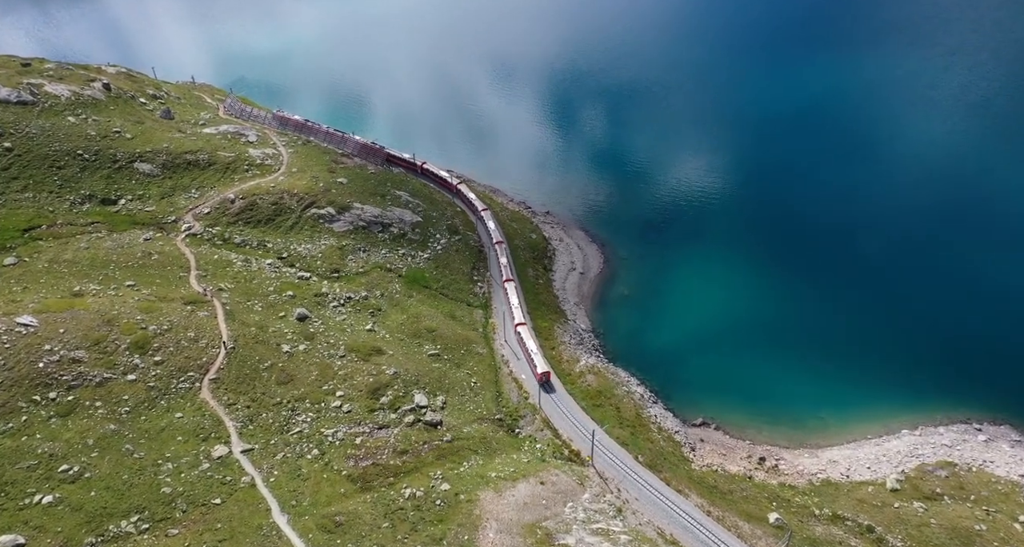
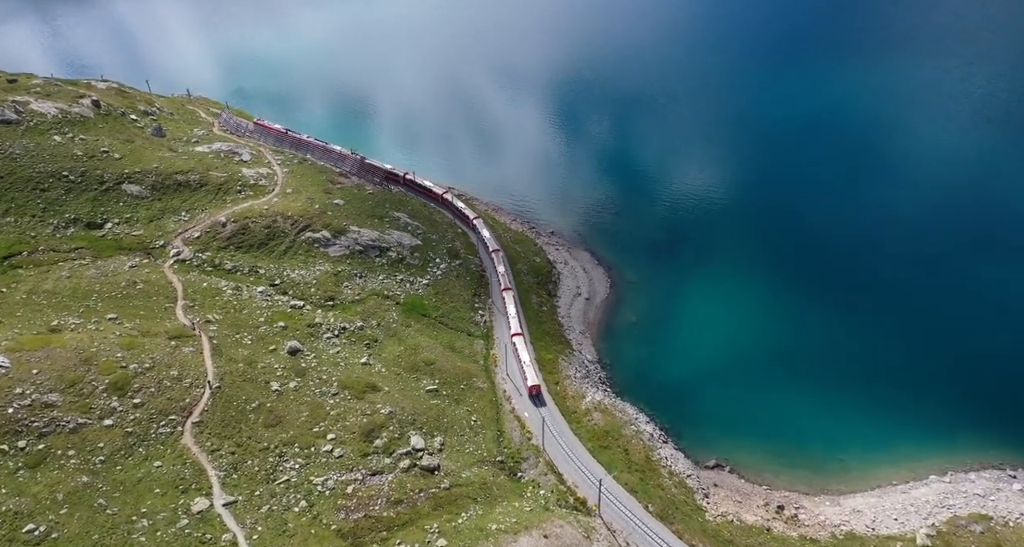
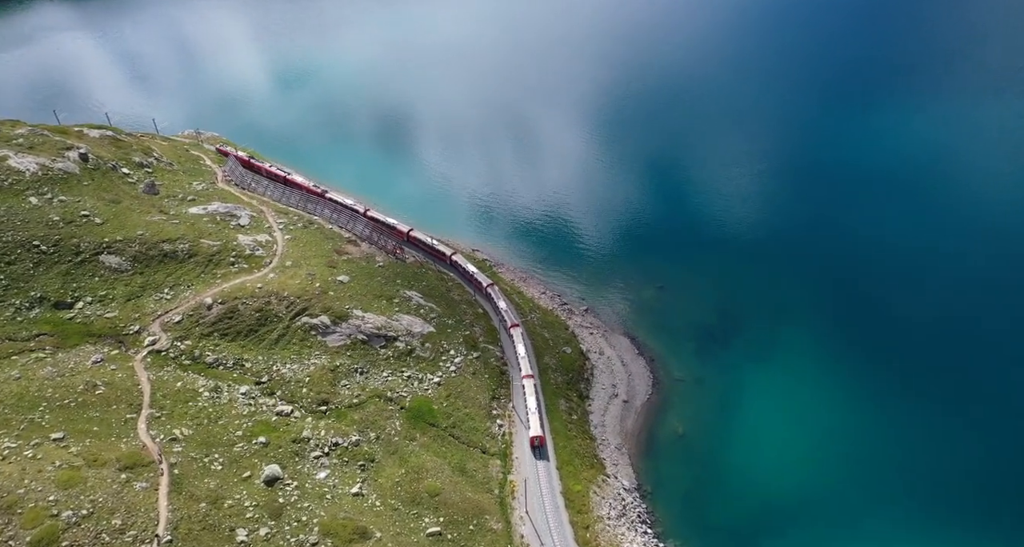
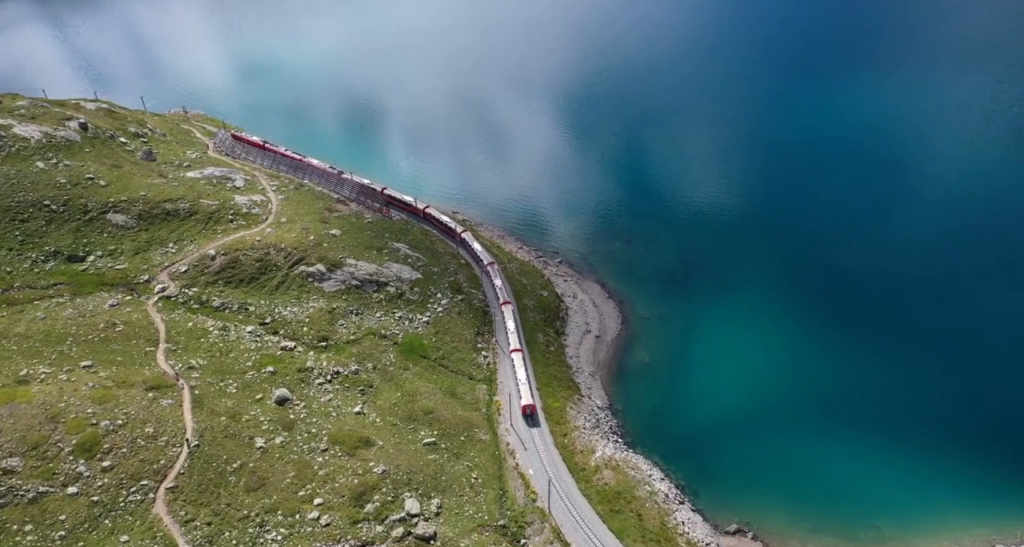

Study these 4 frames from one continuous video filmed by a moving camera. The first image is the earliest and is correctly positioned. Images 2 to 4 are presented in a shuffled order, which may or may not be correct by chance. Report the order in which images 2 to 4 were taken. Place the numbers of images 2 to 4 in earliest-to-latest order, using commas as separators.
2, 4, 3
